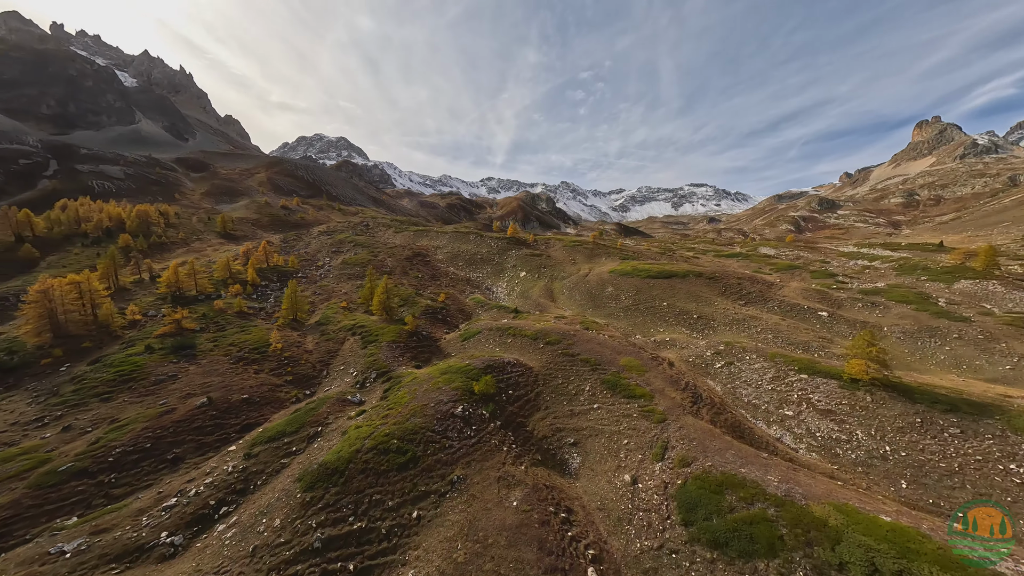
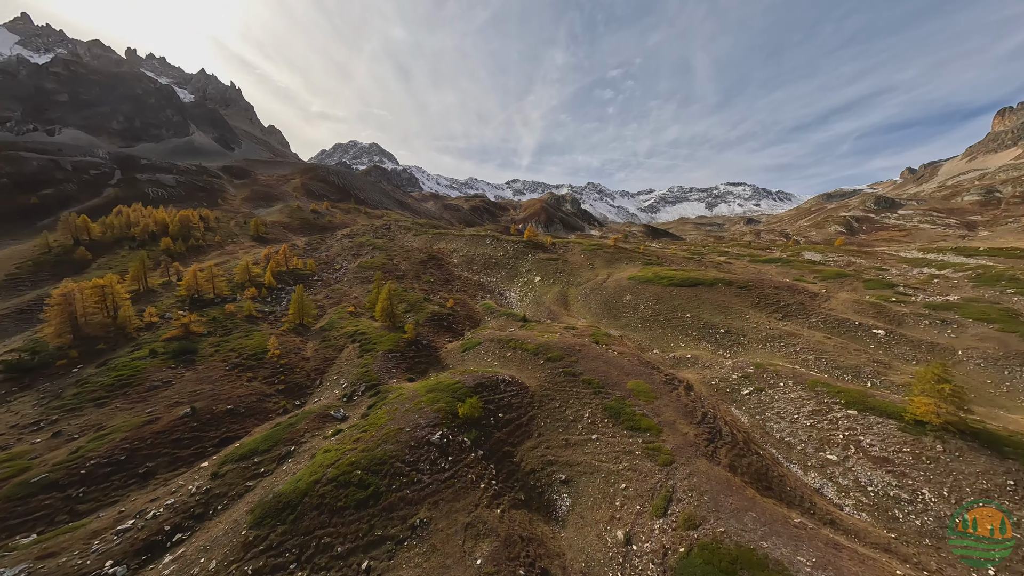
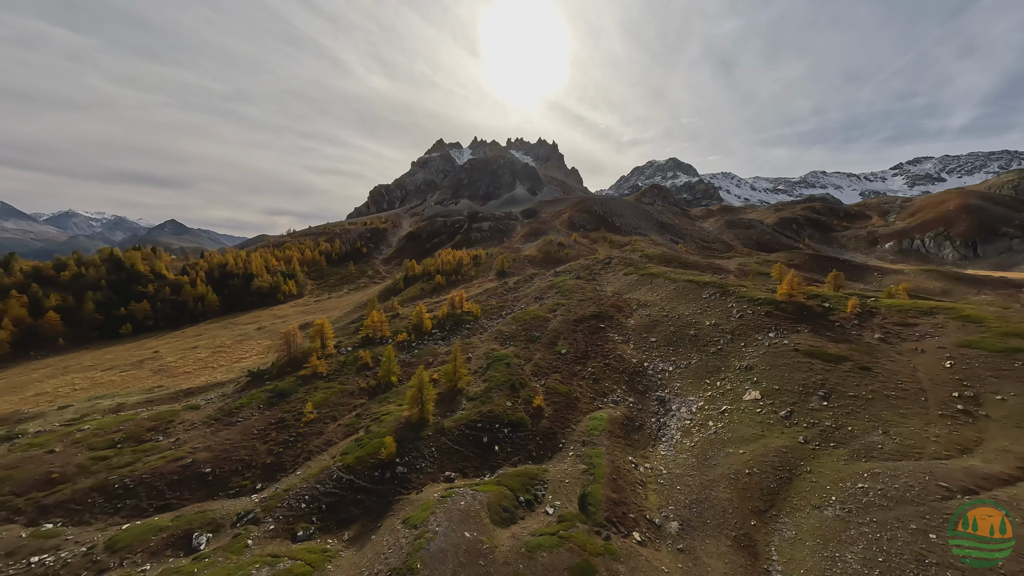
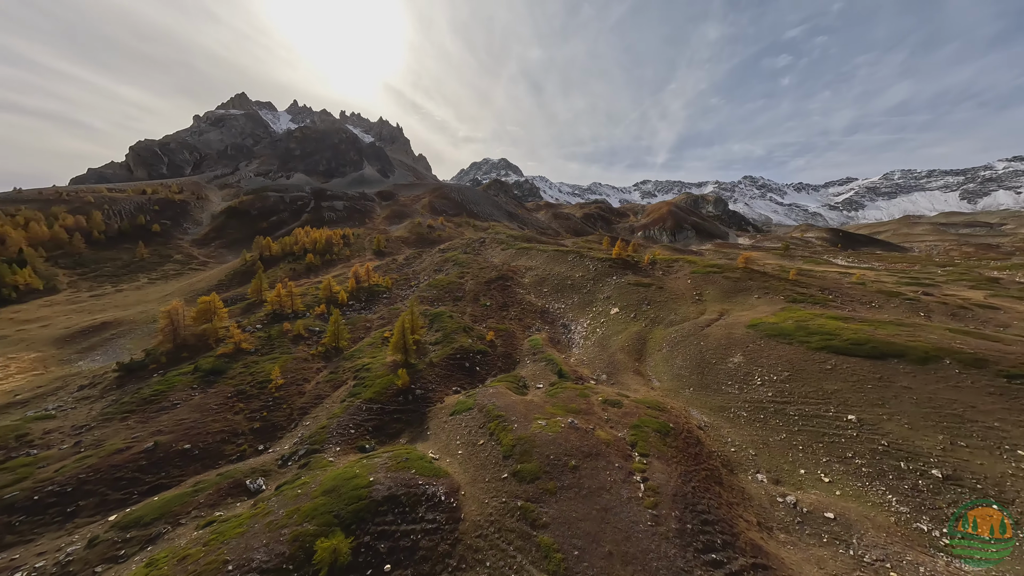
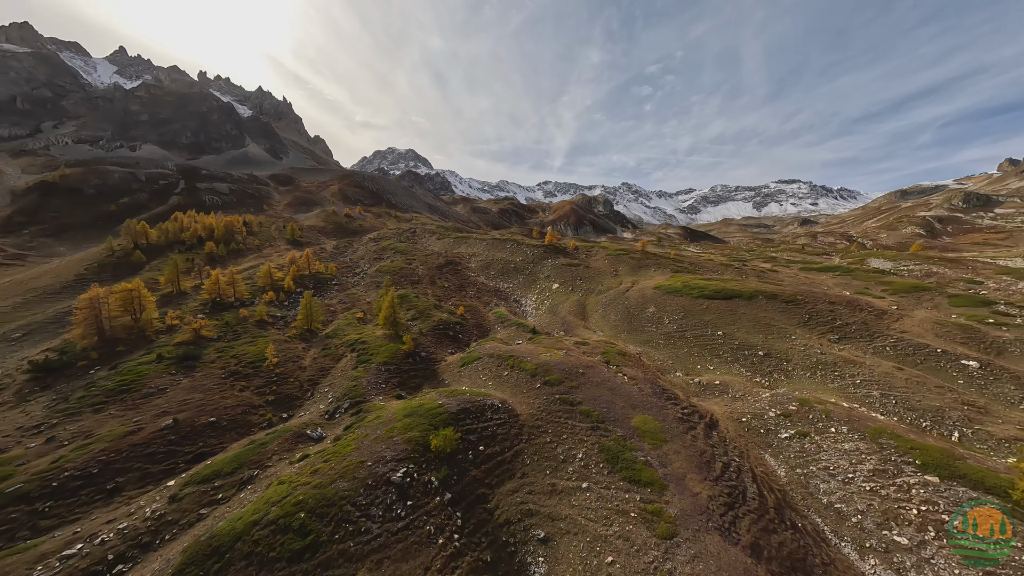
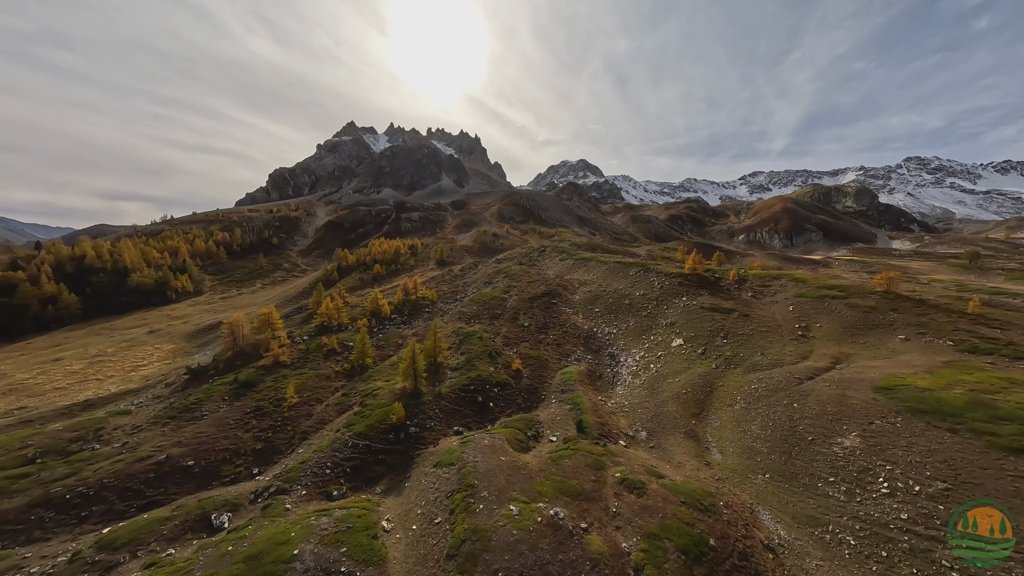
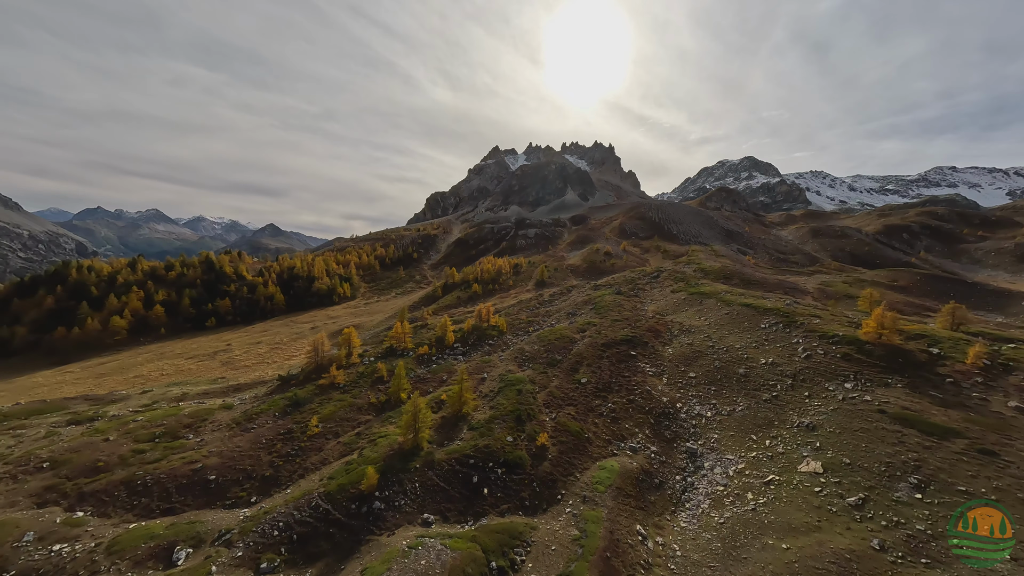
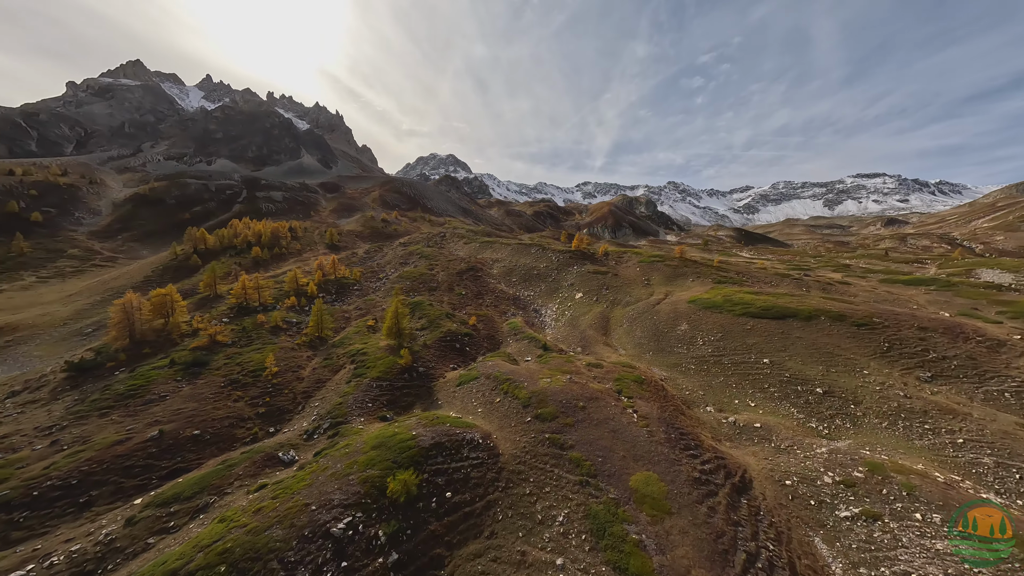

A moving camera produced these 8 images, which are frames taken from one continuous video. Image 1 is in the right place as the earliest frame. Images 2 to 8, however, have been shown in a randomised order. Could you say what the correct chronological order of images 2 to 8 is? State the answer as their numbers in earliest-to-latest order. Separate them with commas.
2, 5, 8, 4, 6, 3, 7
